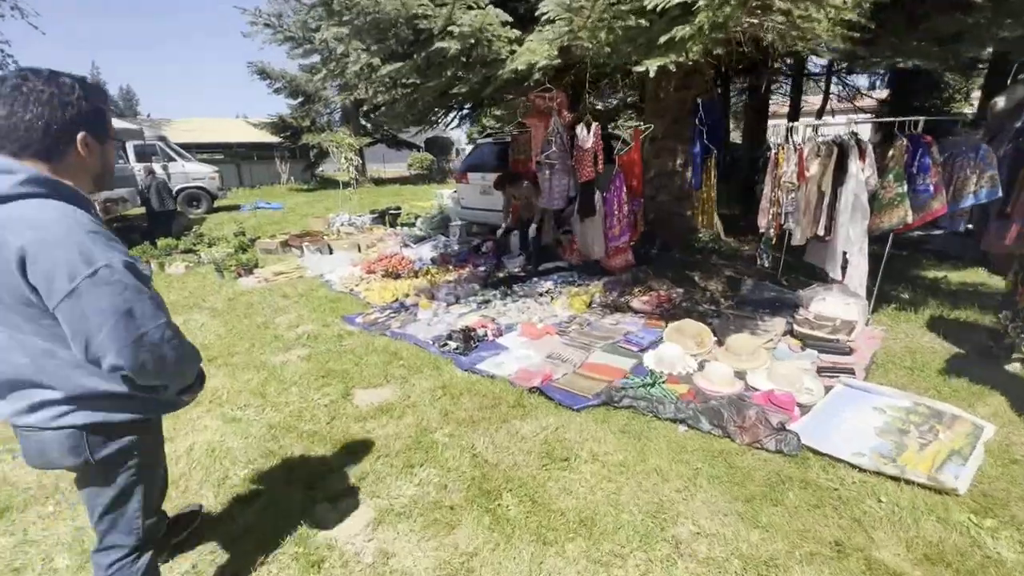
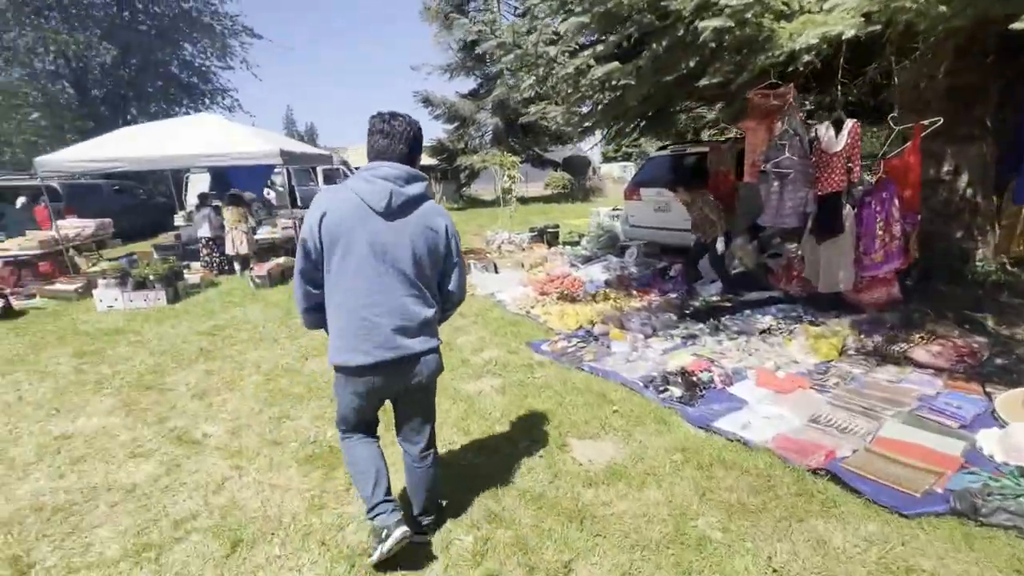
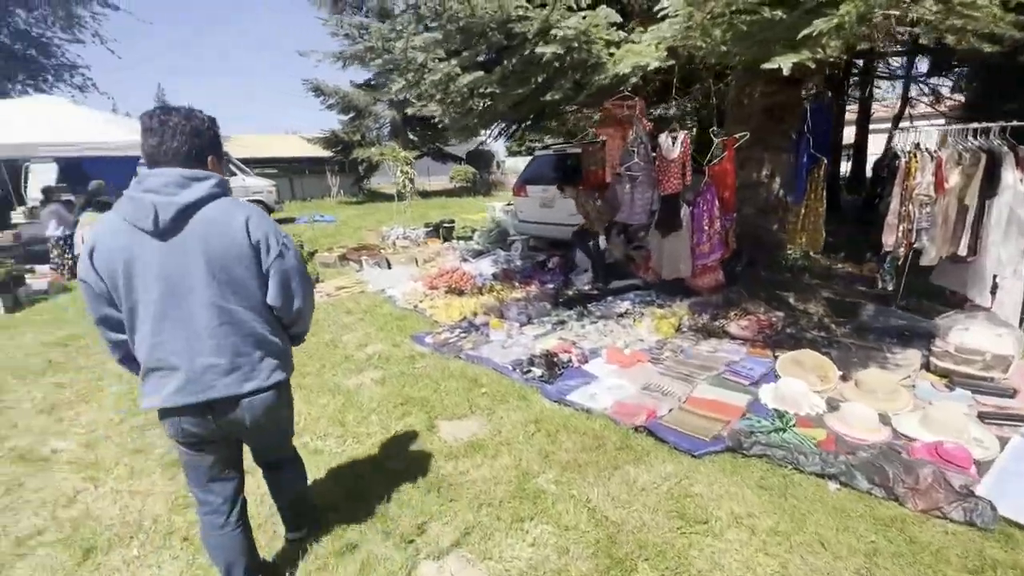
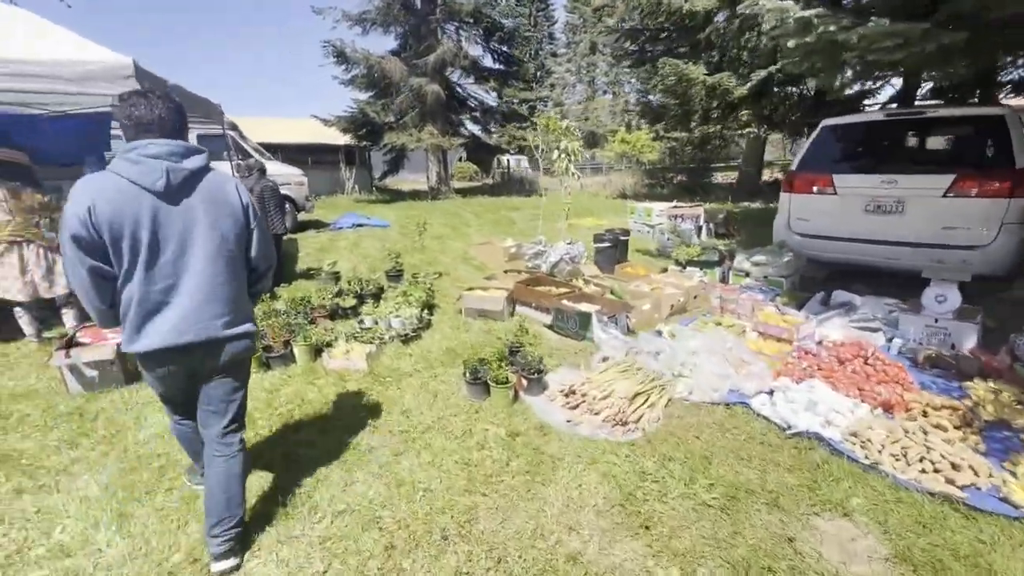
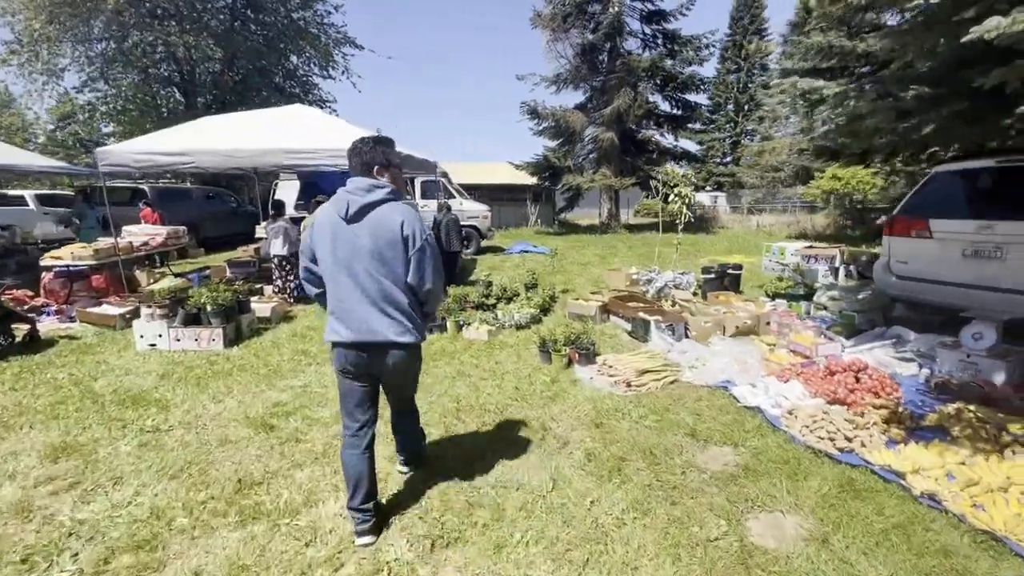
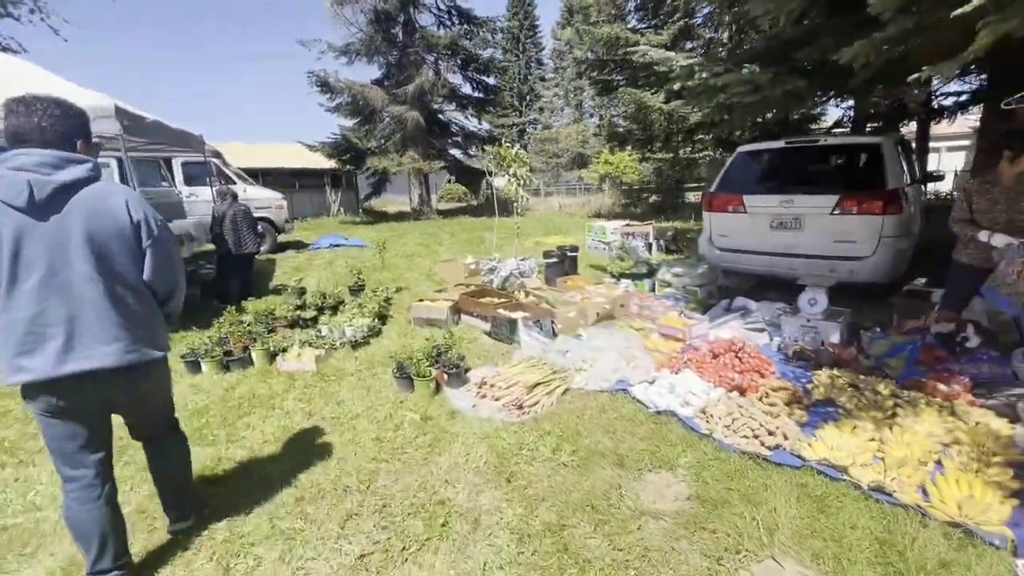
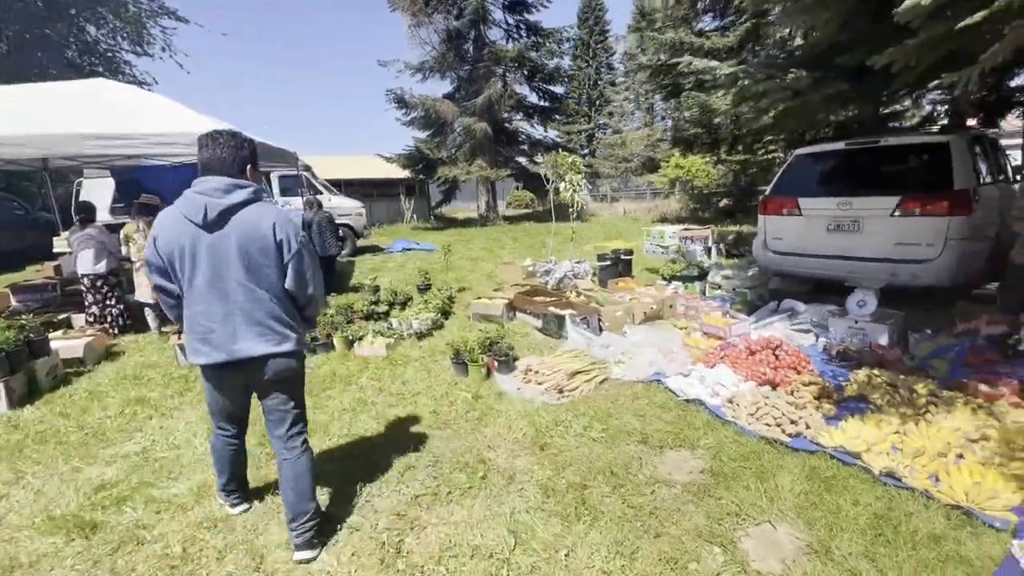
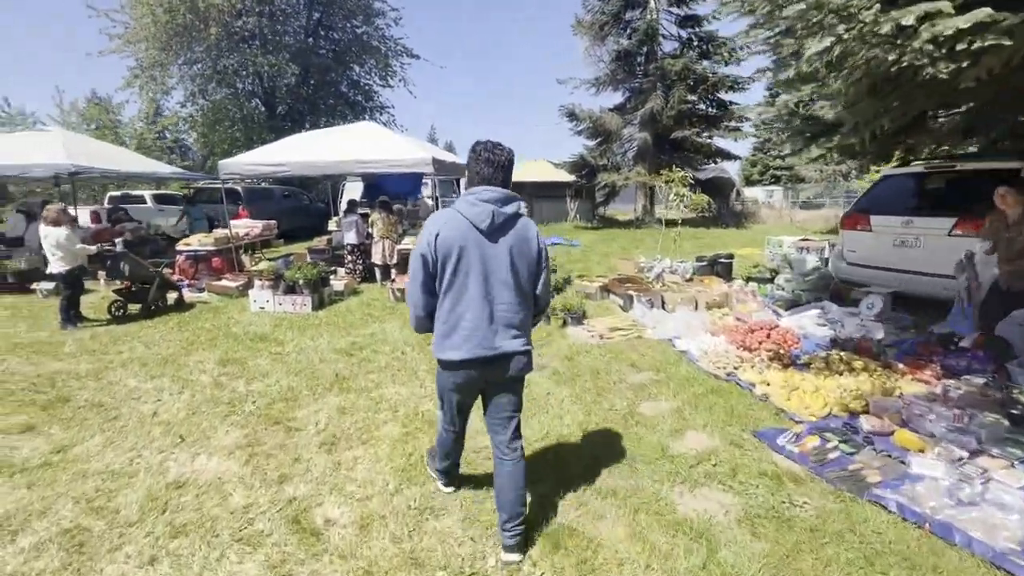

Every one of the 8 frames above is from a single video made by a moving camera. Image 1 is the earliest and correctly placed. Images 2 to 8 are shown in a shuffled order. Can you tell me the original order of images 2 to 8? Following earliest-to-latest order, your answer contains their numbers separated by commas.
3, 2, 8, 5, 7, 6, 4
